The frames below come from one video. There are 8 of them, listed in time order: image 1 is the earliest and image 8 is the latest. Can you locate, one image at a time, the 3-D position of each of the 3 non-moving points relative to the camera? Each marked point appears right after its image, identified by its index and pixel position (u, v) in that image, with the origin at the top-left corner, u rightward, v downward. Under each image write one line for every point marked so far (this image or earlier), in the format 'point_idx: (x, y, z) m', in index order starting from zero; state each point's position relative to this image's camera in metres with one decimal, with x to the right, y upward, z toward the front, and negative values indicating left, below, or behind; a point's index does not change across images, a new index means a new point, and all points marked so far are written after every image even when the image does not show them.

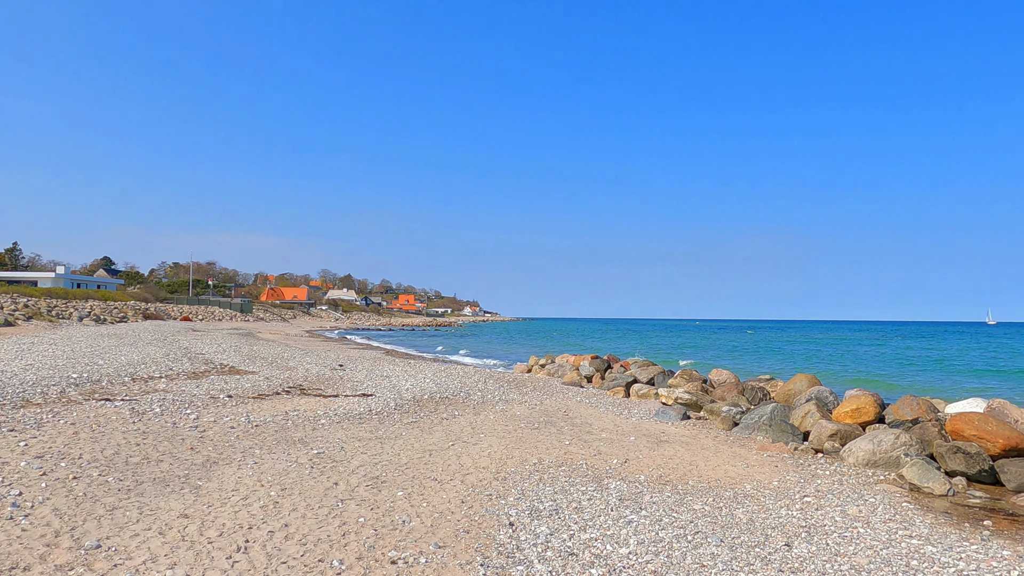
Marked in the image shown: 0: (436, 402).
0: (-2.0, -2.9, +19.5) m
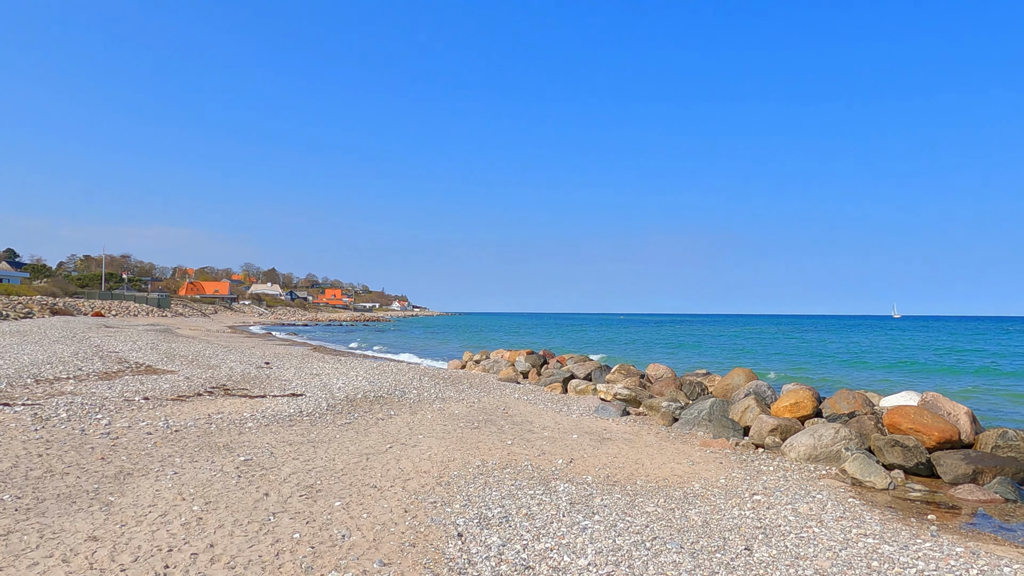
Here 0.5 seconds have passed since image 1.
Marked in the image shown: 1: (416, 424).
0: (-3.5, -2.8, +18.7) m
1: (-2.1, -3.0, +16.7) m
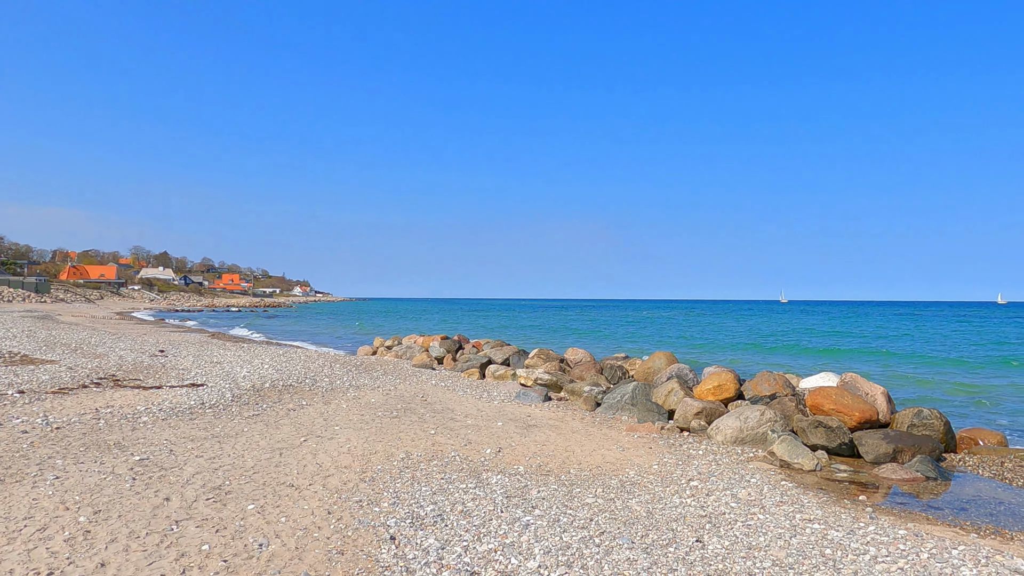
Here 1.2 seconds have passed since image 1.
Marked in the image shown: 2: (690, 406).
0: (-5.3, -2.4, +17.4) m
1: (-3.7, -2.6, +15.6) m
2: (+3.9, -2.6, +16.6) m
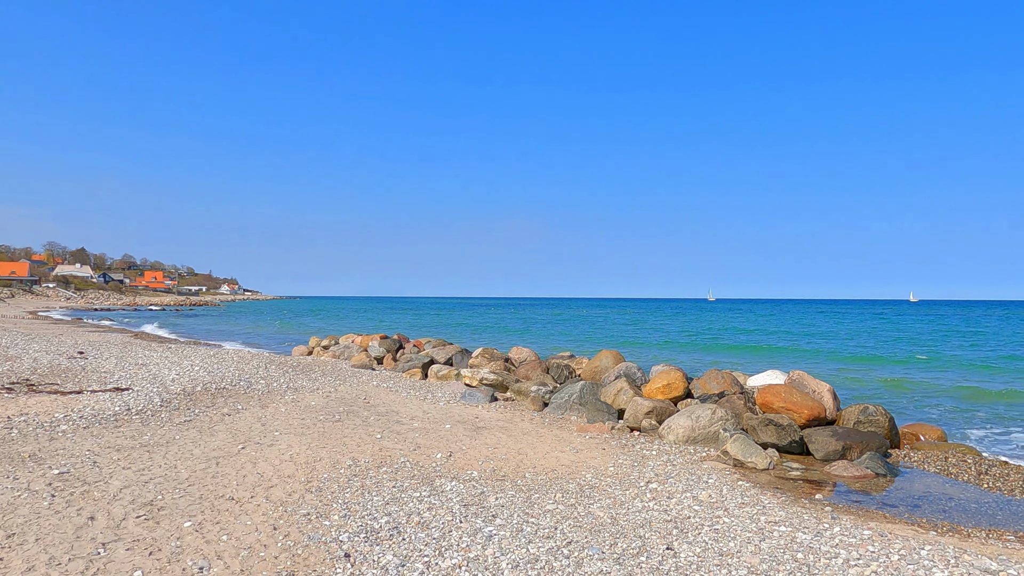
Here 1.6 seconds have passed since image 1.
0: (-6.5, -2.3, +16.4) m
1: (-4.7, -2.5, +14.8) m
2: (+2.8, -2.5, +16.4) m
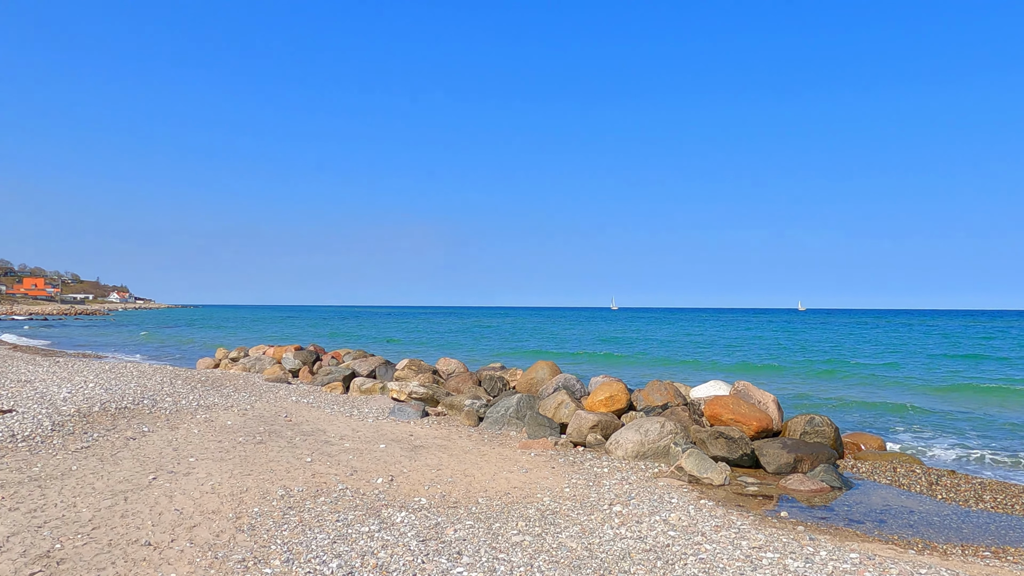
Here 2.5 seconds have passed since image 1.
0: (-7.7, -2.4, +14.6) m
1: (-5.7, -2.7, +13.2) m
2: (+1.5, -2.7, +15.7) m
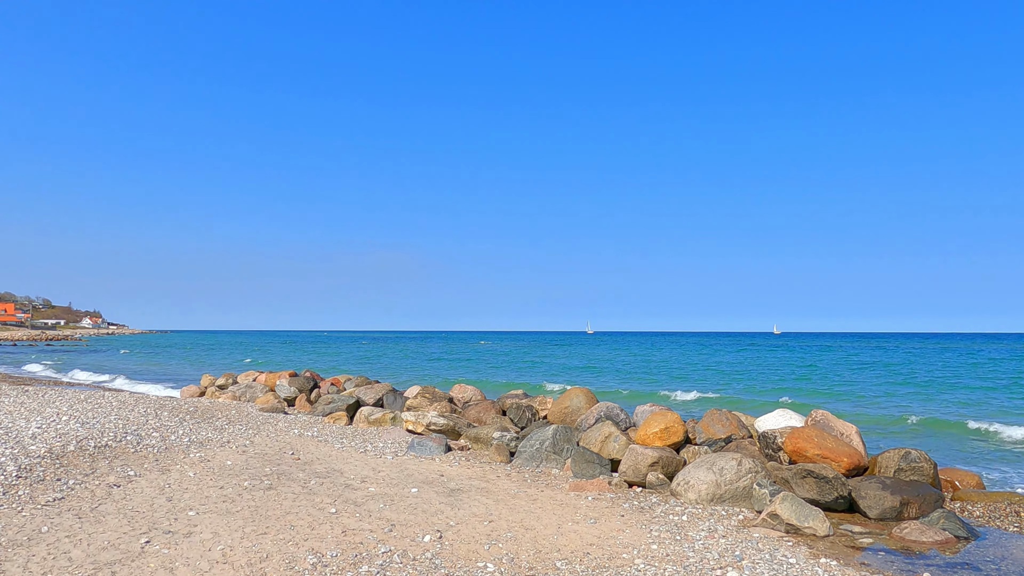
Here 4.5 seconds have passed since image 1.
0: (-6.8, -2.7, +12.3) m
1: (-4.8, -2.9, +10.9) m
2: (+2.3, -3.0, +13.6) m
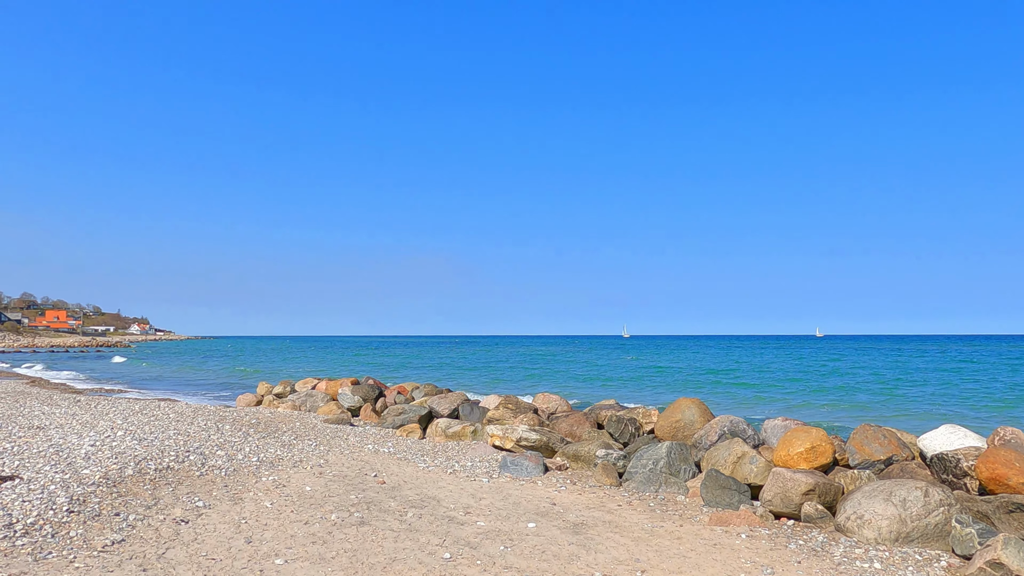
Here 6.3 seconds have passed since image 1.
0: (-5.0, -2.7, +10.5) m
1: (-3.1, -2.8, +9.0) m
2: (+4.2, -2.9, +11.4) m
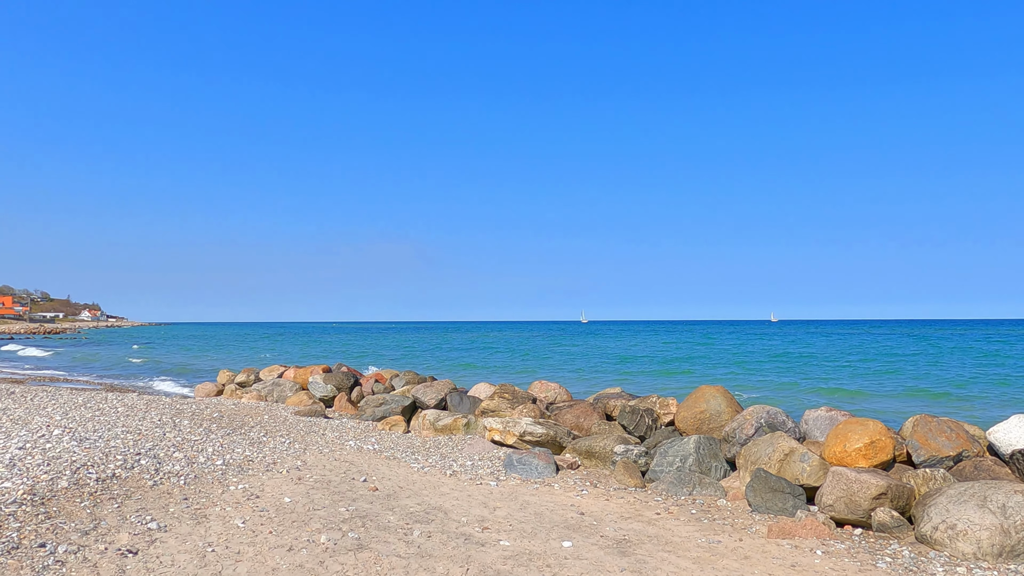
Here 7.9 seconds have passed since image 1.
0: (-4.7, -2.3, +8.4) m
1: (-2.7, -2.5, +7.0) m
2: (+4.5, -2.5, +9.8) m
